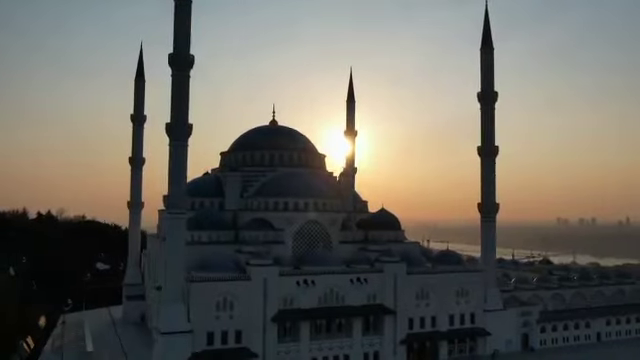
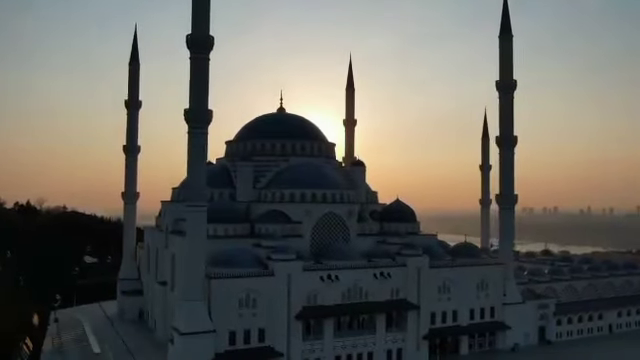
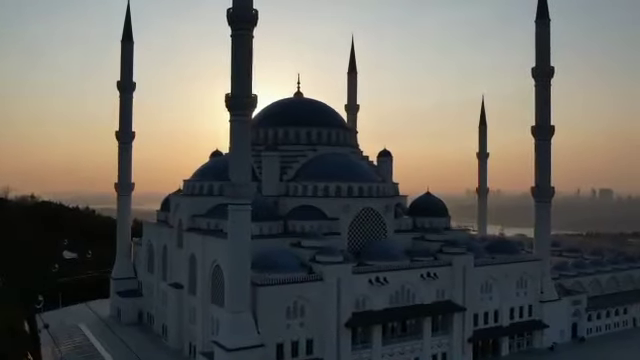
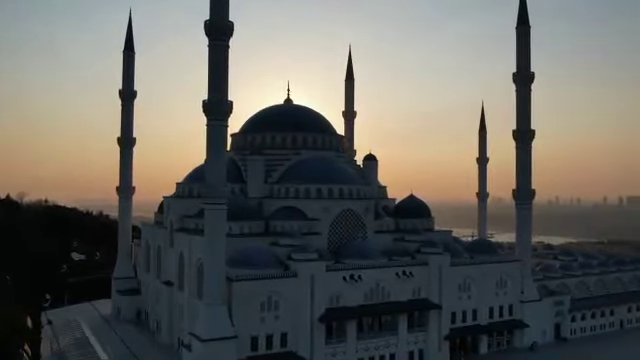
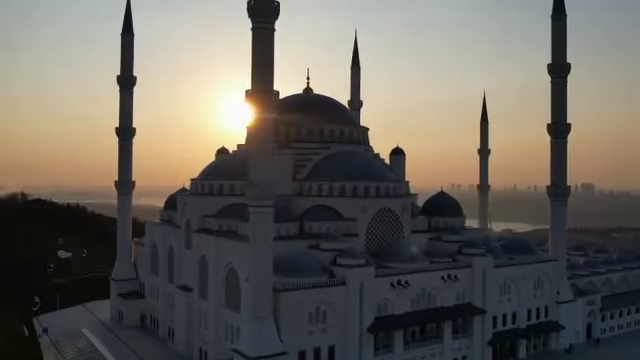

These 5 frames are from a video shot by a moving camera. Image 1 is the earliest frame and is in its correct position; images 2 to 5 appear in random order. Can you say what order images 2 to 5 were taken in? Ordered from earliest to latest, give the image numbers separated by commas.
2, 4, 3, 5
